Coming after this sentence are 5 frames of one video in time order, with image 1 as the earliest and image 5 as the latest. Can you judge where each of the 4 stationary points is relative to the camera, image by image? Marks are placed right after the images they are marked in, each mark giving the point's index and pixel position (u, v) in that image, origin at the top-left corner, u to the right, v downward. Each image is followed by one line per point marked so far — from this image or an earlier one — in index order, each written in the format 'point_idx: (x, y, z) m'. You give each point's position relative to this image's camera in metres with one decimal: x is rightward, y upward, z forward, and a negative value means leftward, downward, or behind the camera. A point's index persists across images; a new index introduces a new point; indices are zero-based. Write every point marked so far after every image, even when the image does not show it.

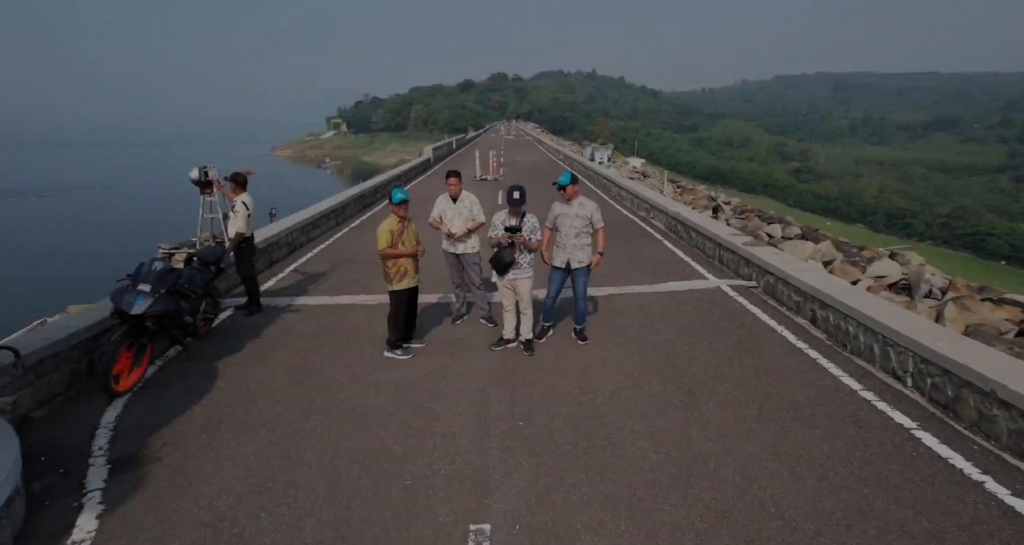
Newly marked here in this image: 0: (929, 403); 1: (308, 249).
0: (+3.5, -1.1, +4.3) m
1: (-4.2, +0.5, +10.8) m
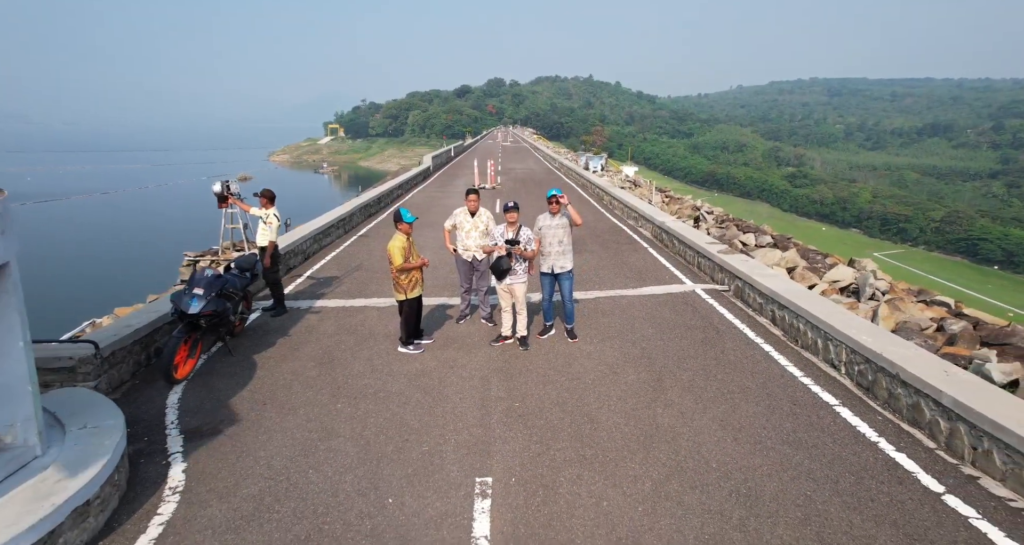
0: (+3.5, -1.1, +5.2) m
1: (-4.3, +0.4, +11.6) m
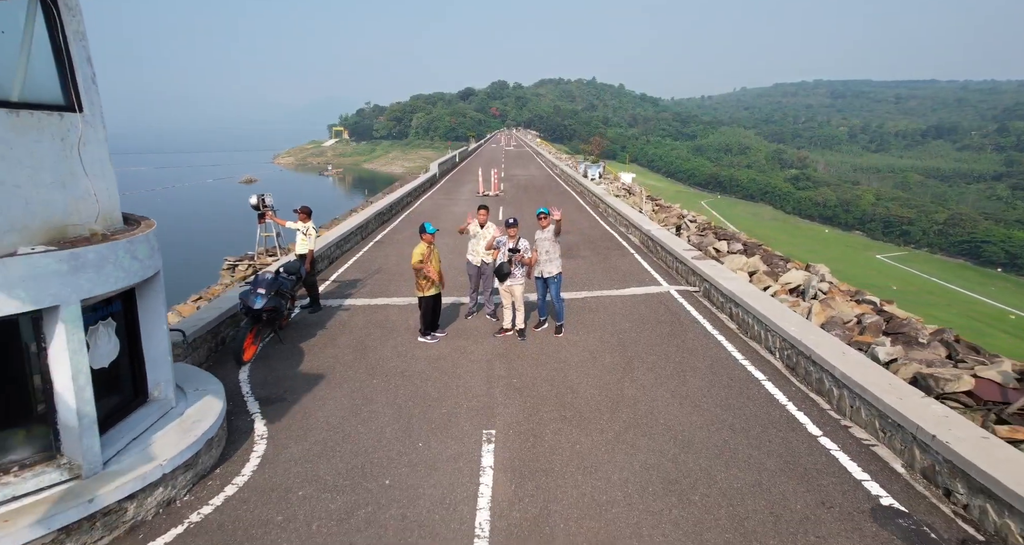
0: (+3.4, -1.2, +6.6) m
1: (-4.3, +0.3, +13.1) m
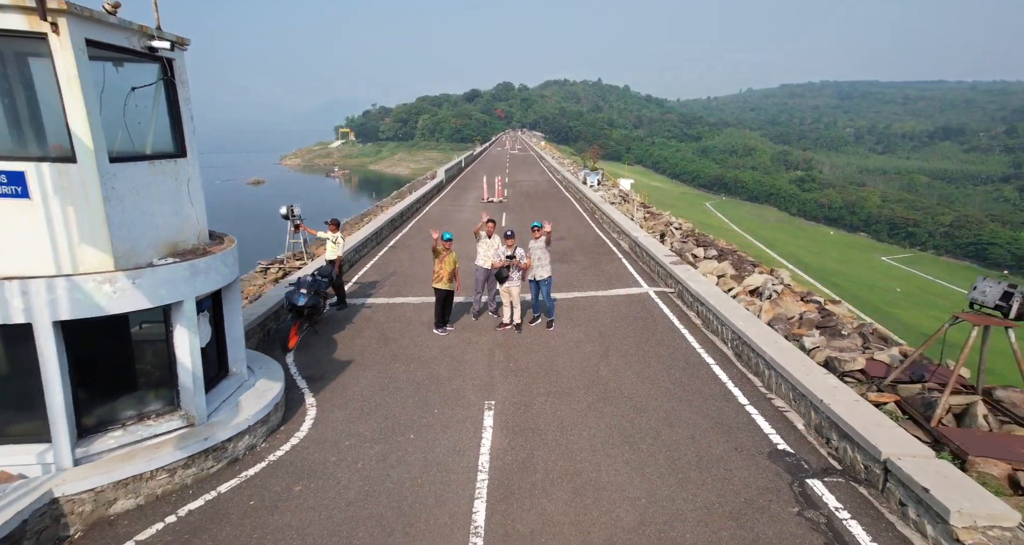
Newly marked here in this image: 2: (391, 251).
0: (+3.4, -1.3, +8.0) m
1: (-4.2, +0.2, +14.6) m
2: (-3.8, +0.7, +16.1) m
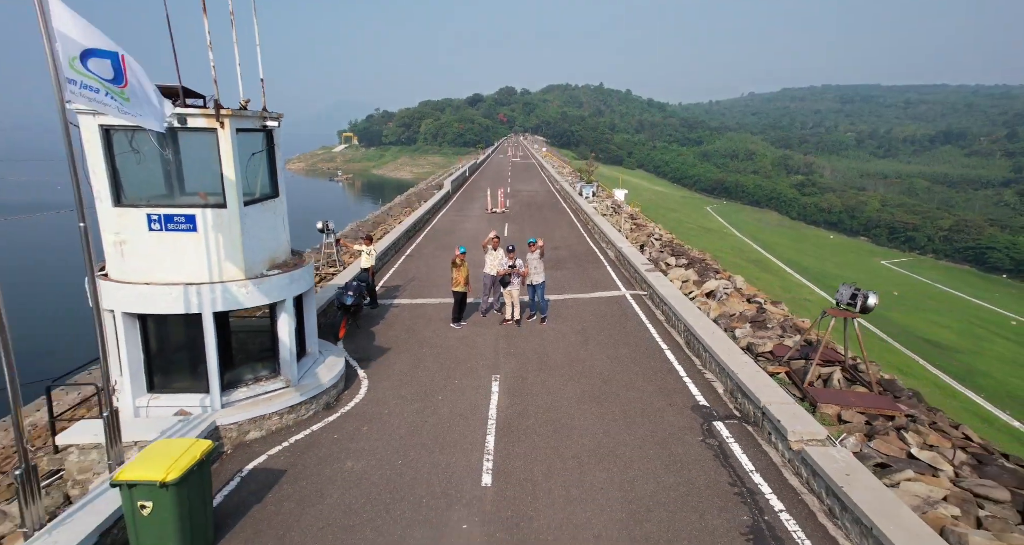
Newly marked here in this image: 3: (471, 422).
0: (+3.4, -1.4, +10.2) m
1: (-4.2, +0.1, +16.9) m
2: (-3.7, +0.5, +18.4) m
3: (-0.6, -2.2, +7.5) m
